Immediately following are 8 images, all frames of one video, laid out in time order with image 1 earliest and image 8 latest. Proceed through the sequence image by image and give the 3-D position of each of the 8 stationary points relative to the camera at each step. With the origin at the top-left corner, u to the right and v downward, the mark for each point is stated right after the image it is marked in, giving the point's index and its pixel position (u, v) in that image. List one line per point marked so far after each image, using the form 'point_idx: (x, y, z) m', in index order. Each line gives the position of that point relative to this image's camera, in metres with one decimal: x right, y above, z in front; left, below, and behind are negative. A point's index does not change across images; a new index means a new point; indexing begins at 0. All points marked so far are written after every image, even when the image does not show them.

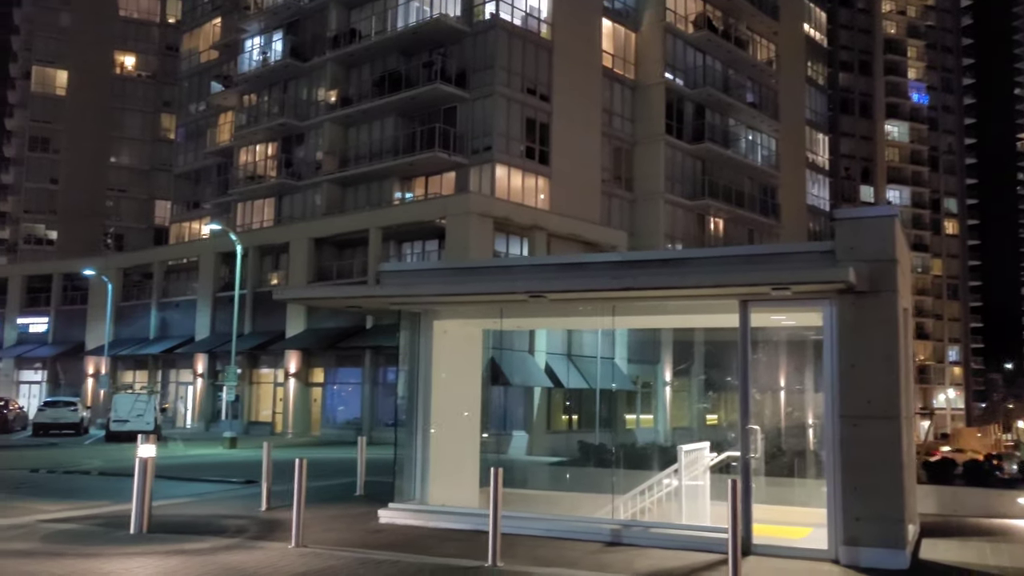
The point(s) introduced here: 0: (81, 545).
0: (-4.9, -2.9, +10.4) m
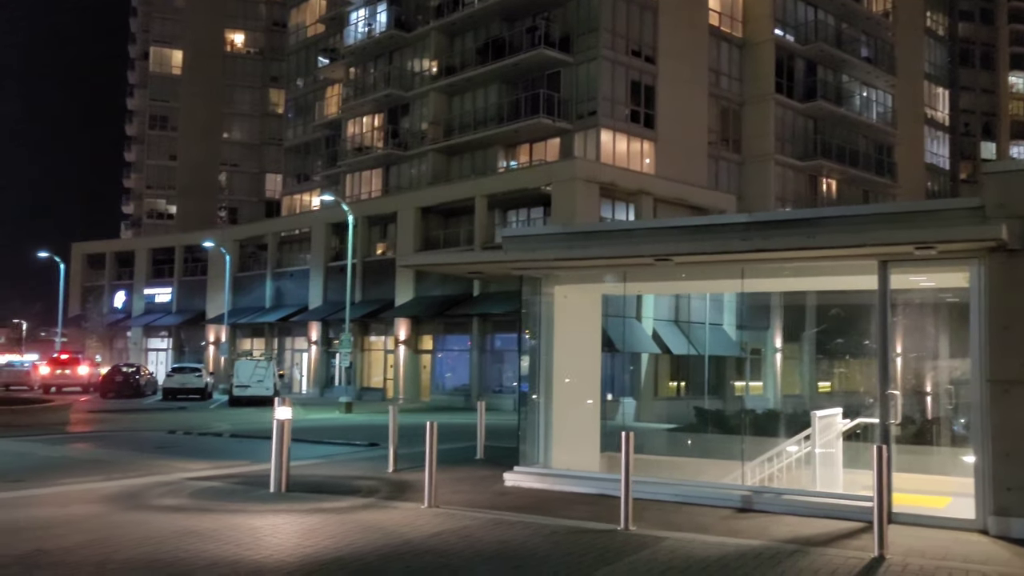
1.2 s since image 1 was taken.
0: (-3.4, -2.6, +10.9) m
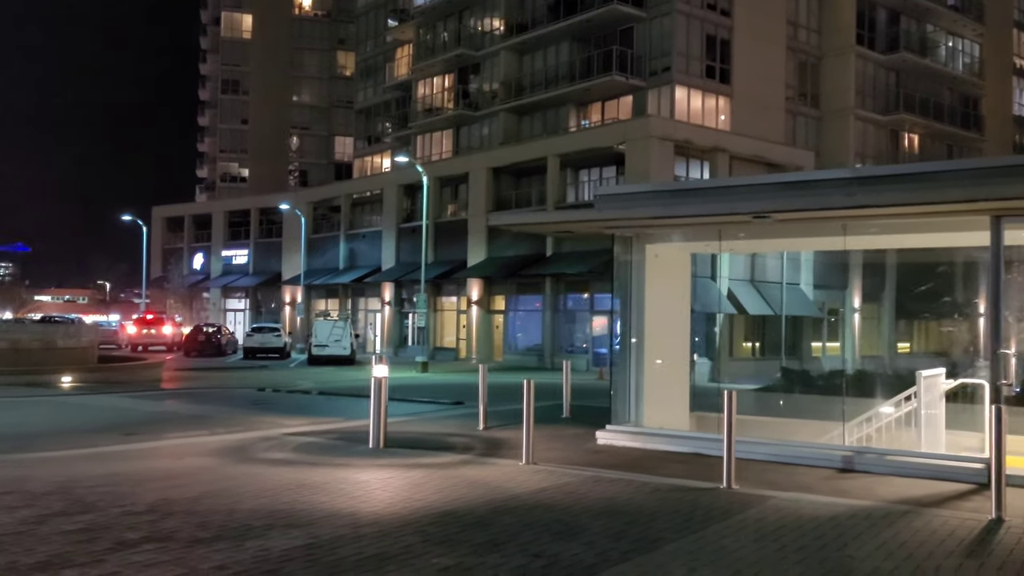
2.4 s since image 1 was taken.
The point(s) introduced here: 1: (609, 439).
0: (-2.2, -2.1, +11.2) m
1: (+1.4, -2.1, +12.8) m
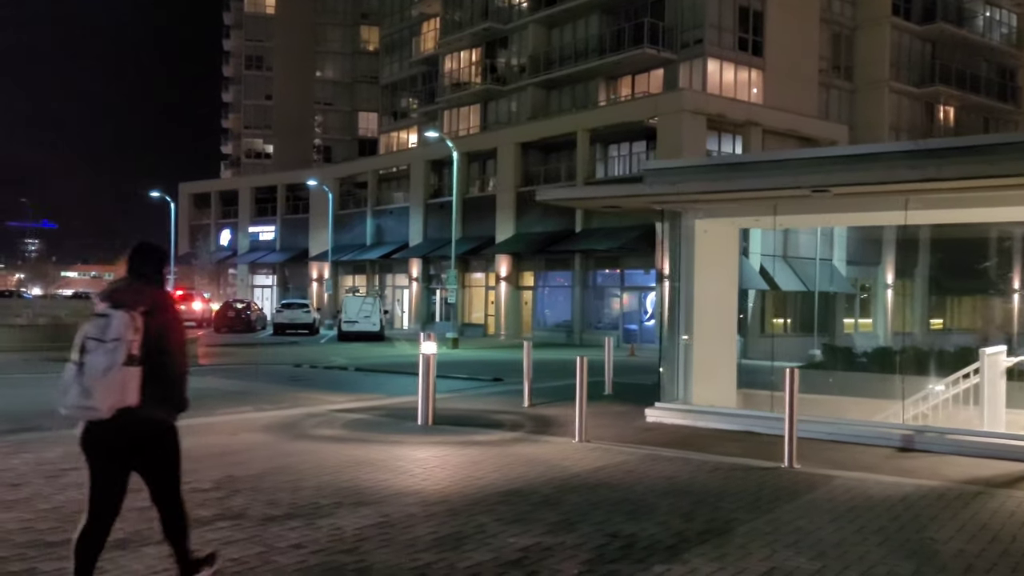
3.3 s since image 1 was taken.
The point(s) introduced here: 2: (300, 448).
0: (-1.6, -1.8, +11.2) m
1: (+2.1, -1.8, +12.7) m
2: (-2.3, -1.8, +10.0) m
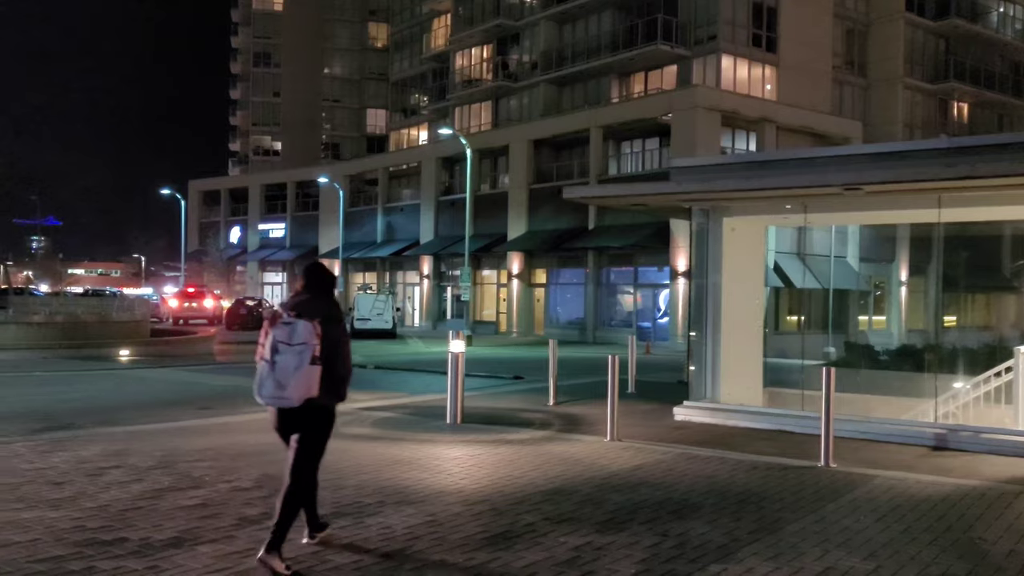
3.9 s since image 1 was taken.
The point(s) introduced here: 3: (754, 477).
0: (-1.2, -1.8, +11.2) m
1: (+2.4, -1.8, +12.7) m
2: (-1.9, -1.7, +10.0) m
3: (+2.3, -1.8, +8.6) m
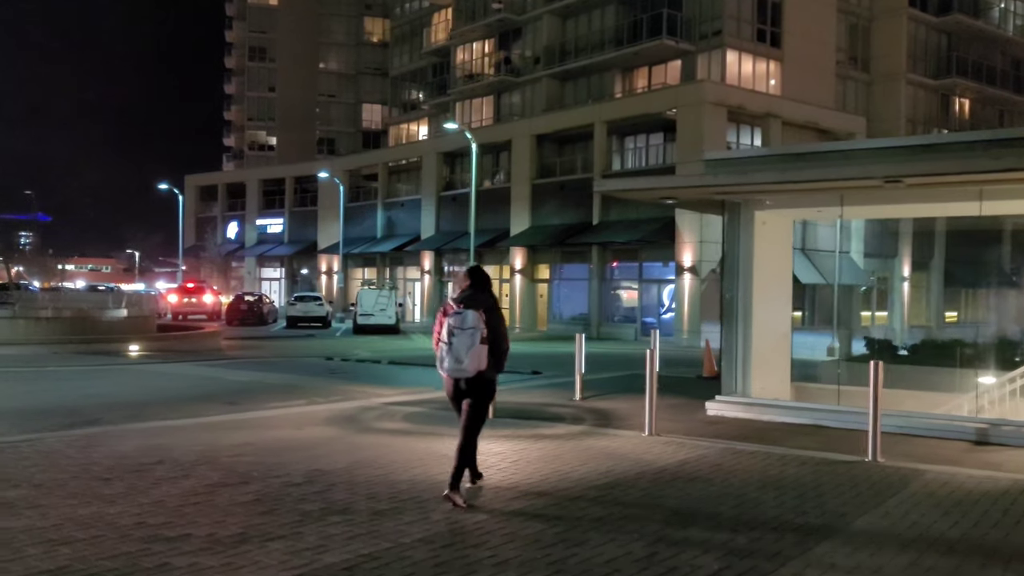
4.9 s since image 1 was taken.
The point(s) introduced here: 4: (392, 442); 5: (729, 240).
0: (-0.8, -1.7, +11.1) m
1: (+2.9, -1.7, +12.6) m
2: (-1.5, -1.7, +9.8) m
3: (+2.7, -1.7, +8.5) m
4: (-1.3, -1.7, +9.9) m
5: (+3.1, +0.7, +12.9) m
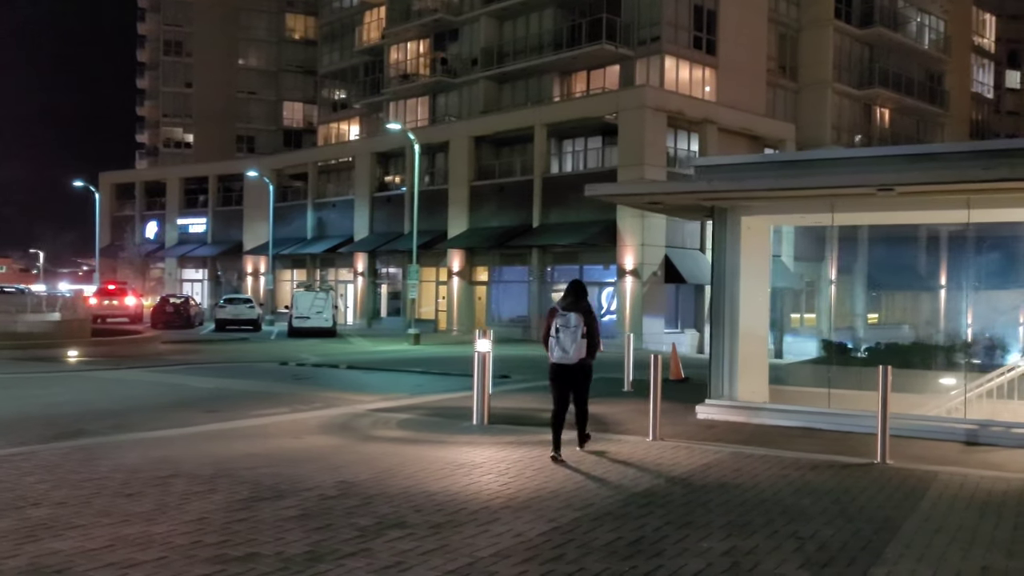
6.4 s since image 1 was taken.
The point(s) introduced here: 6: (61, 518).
0: (-0.8, -1.7, +10.9) m
1: (+2.7, -1.8, +12.7) m
2: (-1.4, -1.7, +9.6) m
3: (+3.0, -1.8, +8.6) m
4: (-1.2, -1.7, +9.7) m
5: (+2.9, +0.6, +13.1) m
6: (-3.1, -1.6, +6.2) m
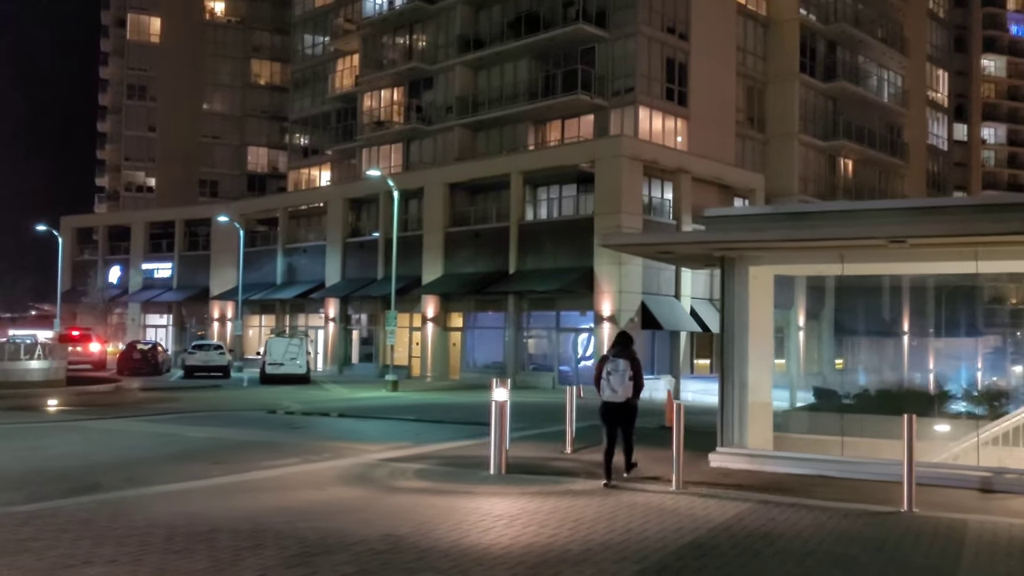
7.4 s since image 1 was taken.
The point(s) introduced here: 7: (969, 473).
0: (-0.5, -2.3, +10.8) m
1: (+2.9, -2.4, +12.8) m
2: (-1.1, -2.2, +9.5) m
3: (+3.3, -2.3, +8.7) m
4: (-0.9, -2.3, +9.6) m
5: (+3.1, -0.1, +13.2) m
6: (-2.6, -1.9, +6.0) m
7: (+5.5, -2.2, +11.0) m
